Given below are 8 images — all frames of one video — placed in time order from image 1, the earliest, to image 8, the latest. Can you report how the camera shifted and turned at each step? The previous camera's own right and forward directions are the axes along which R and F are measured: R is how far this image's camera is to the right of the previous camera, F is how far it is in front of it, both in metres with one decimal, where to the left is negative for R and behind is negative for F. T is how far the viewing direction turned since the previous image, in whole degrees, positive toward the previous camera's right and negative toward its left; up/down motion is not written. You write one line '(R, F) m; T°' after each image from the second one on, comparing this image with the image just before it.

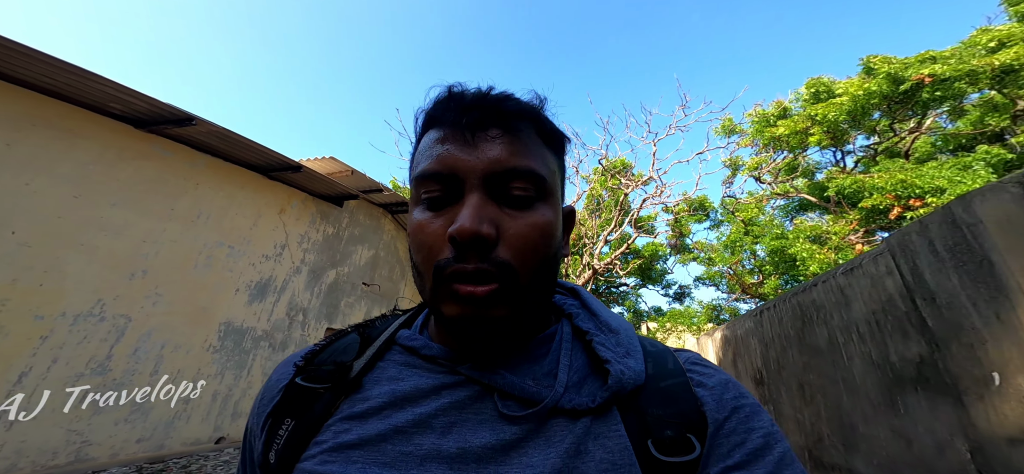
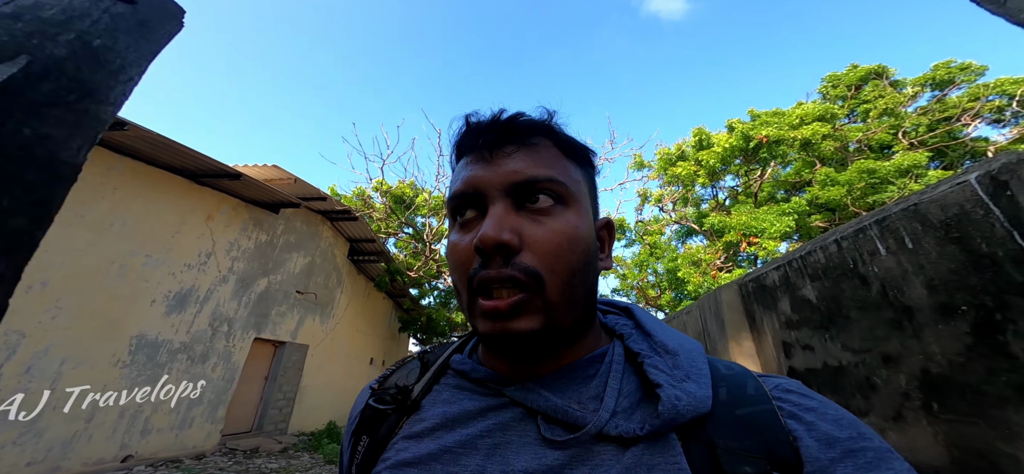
(+0.2, -0.4) m; +7°
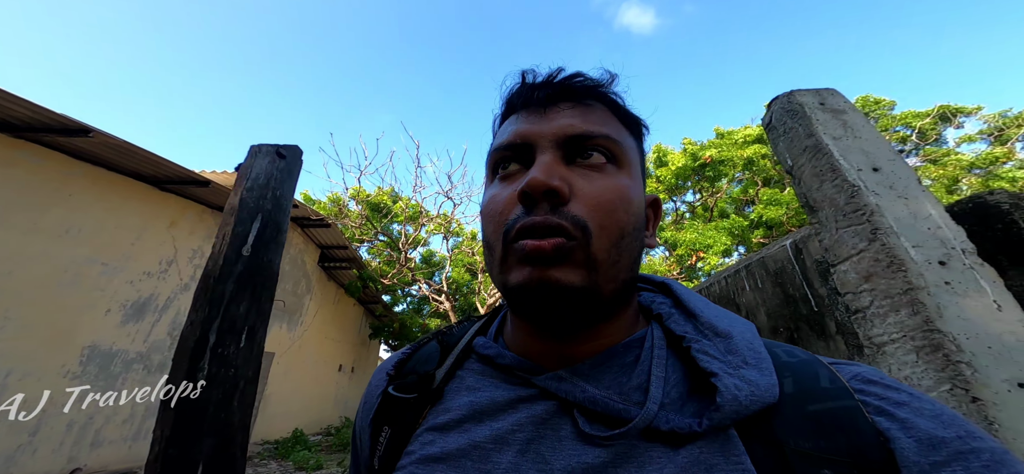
(+0.2, -0.2) m; +3°
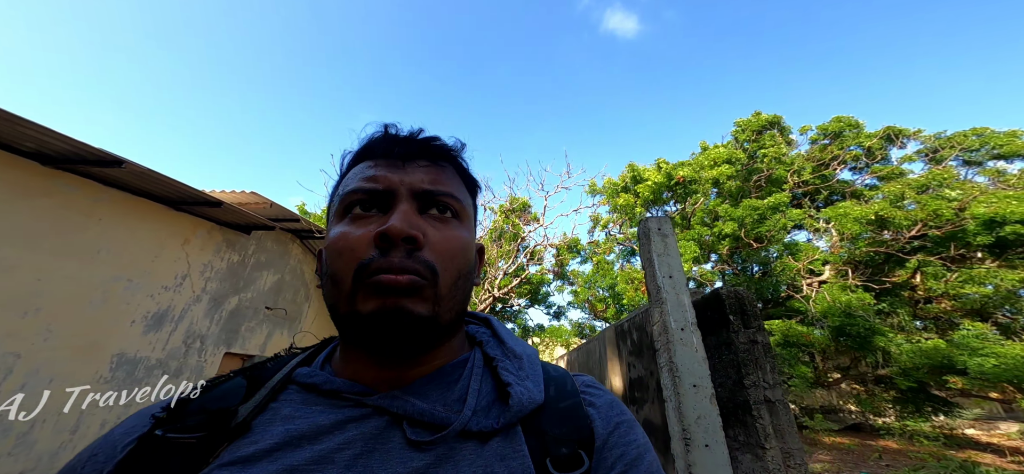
(+0.1, -0.6) m; +1°
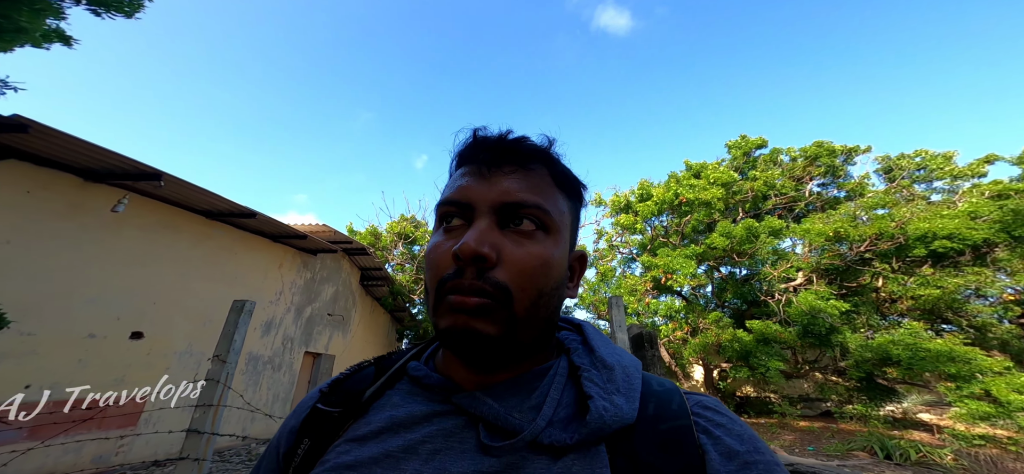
(-0.4, -1.8) m; 0°
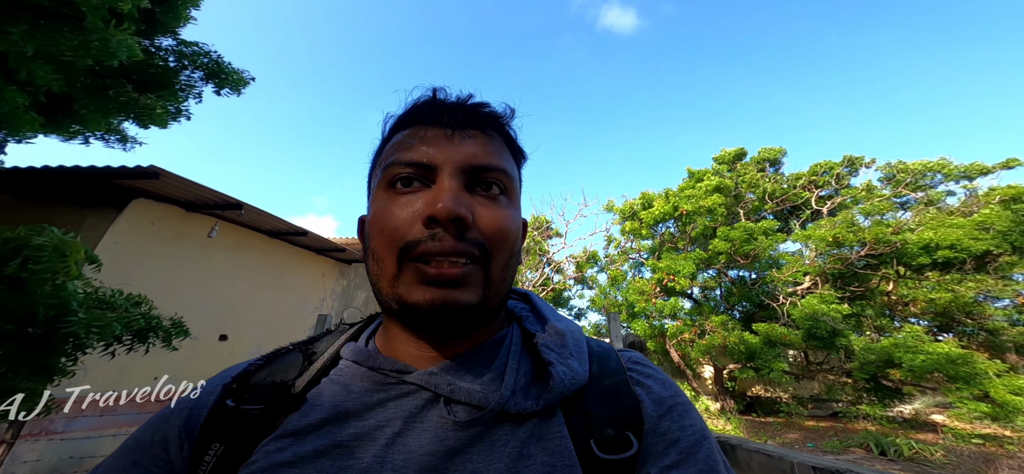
(-0.1, -0.8) m; -2°
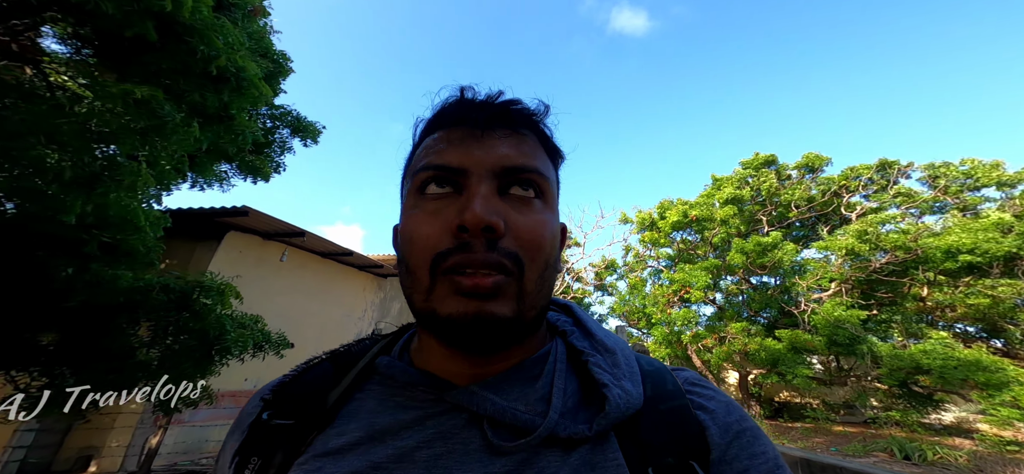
(0.0, -0.8) m; -4°
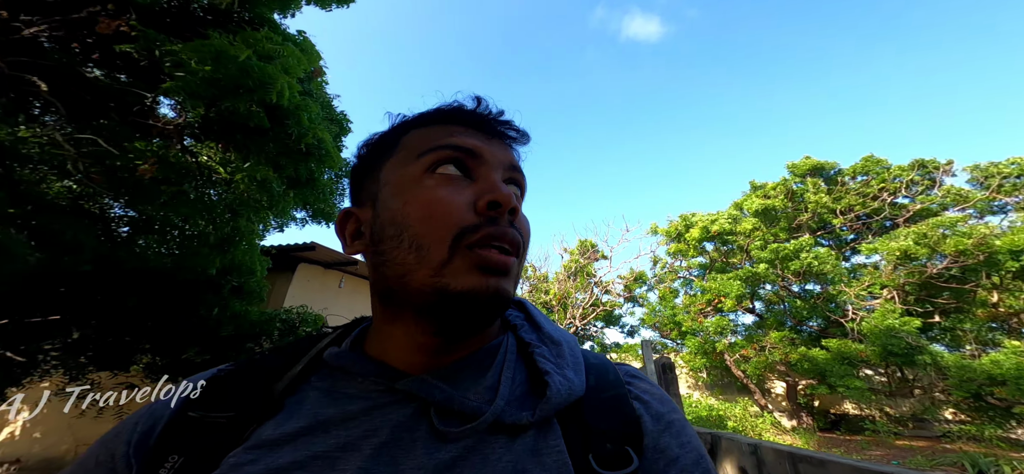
(+0.3, -0.7) m; -6°
